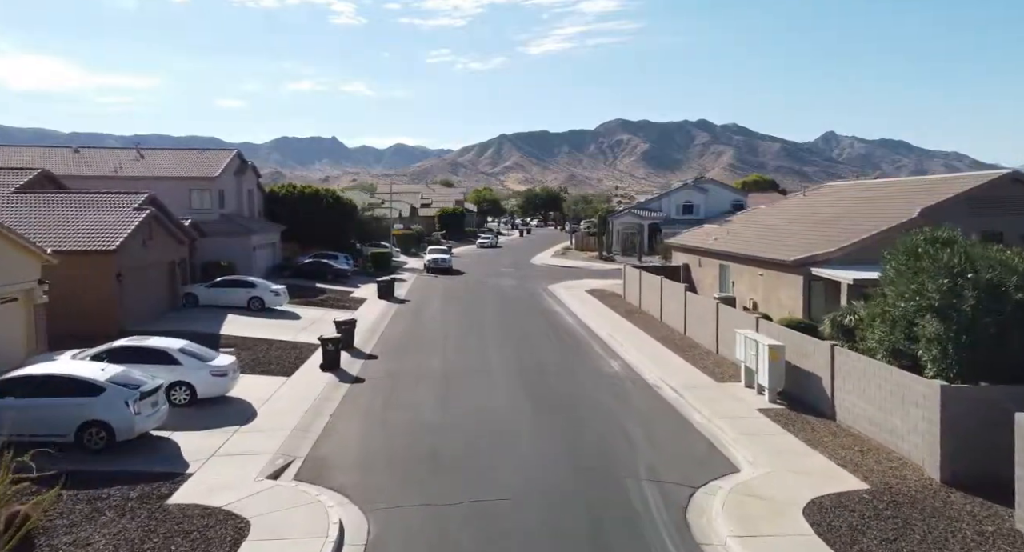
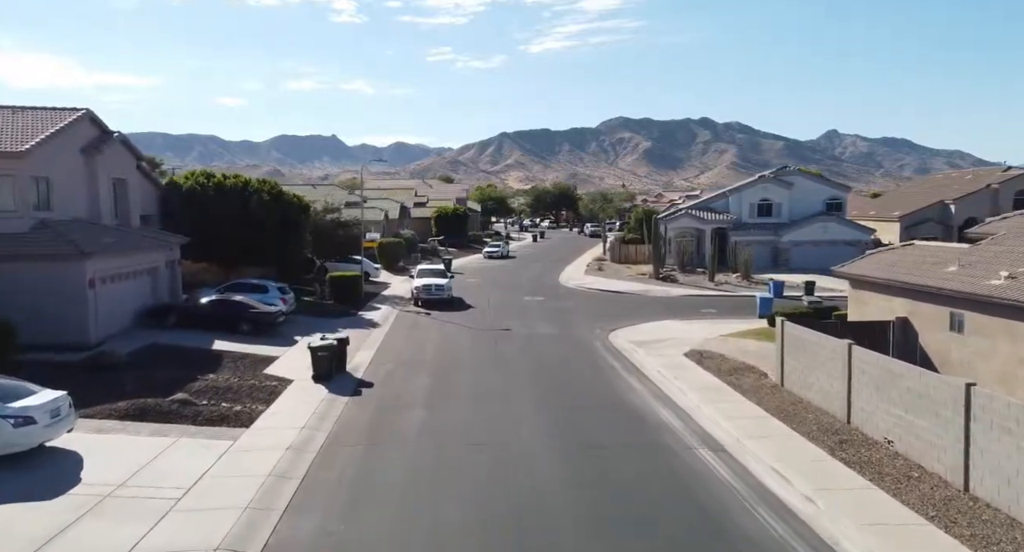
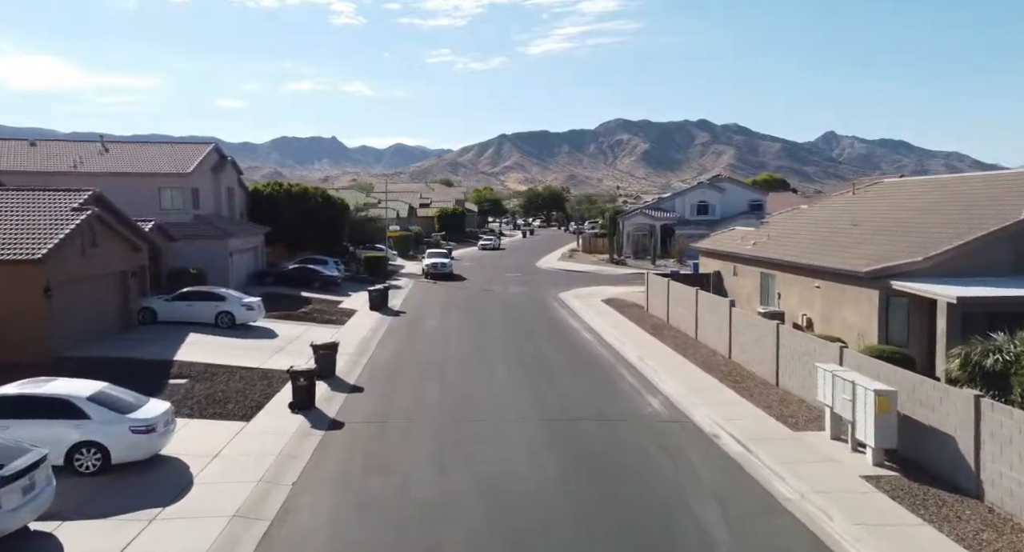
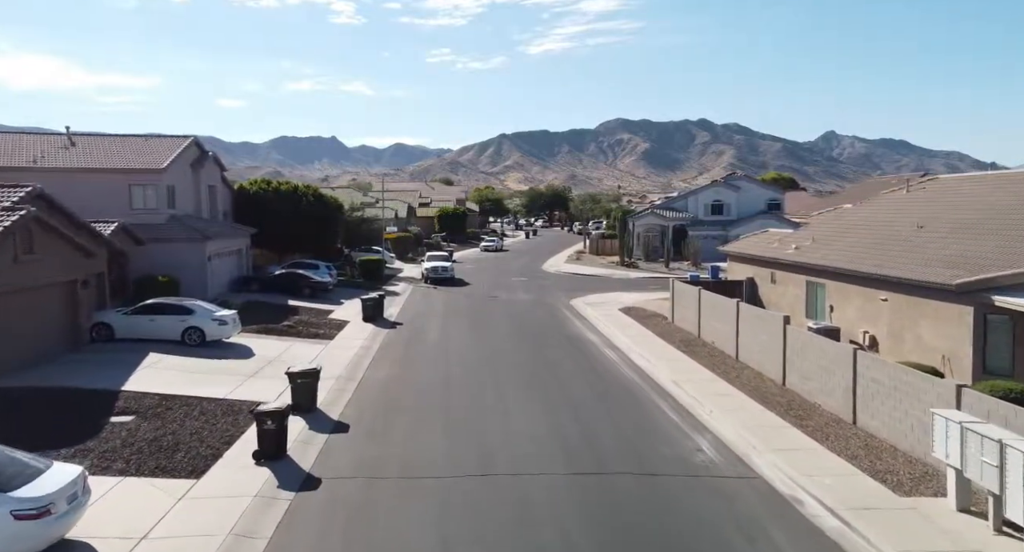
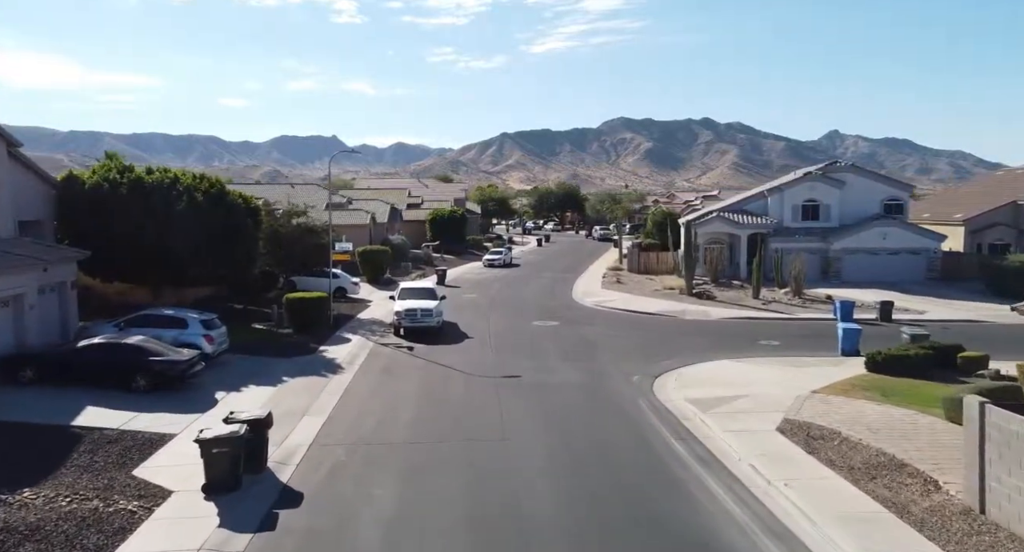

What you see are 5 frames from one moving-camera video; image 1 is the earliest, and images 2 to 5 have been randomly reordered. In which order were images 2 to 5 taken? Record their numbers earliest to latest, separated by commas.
3, 4, 2, 5
